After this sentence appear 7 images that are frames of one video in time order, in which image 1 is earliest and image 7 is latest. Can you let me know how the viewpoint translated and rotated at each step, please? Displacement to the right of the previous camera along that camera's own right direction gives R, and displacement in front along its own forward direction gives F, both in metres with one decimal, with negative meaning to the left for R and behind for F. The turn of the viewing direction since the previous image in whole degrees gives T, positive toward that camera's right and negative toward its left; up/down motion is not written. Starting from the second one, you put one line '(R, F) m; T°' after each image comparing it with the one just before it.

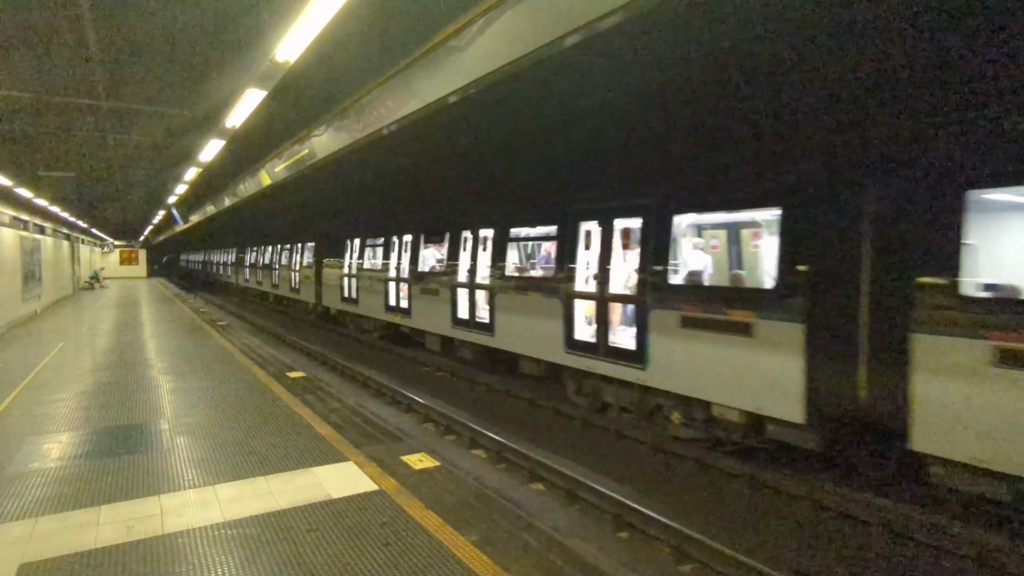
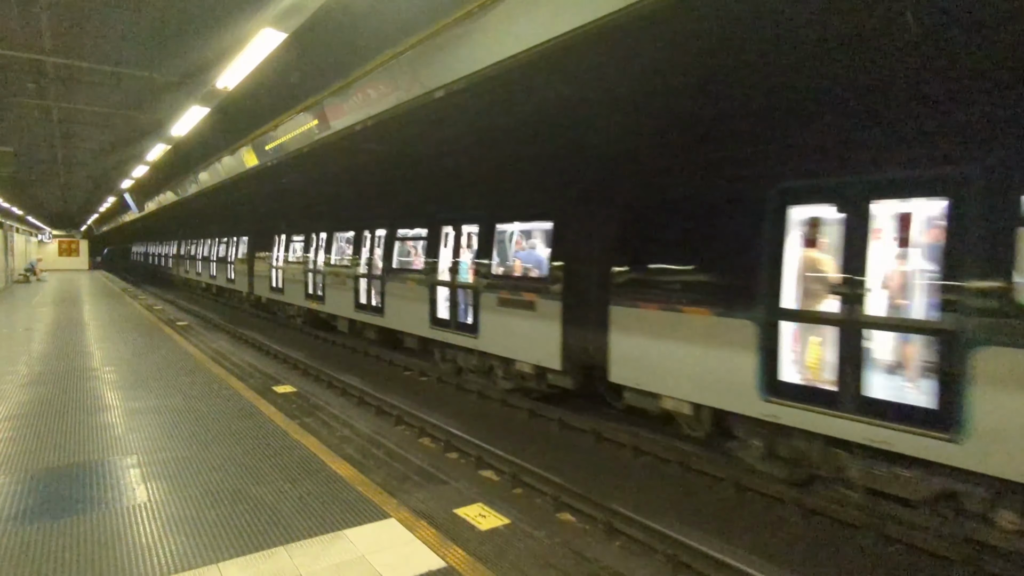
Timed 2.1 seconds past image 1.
(-0.9, +1.2) m; +4°
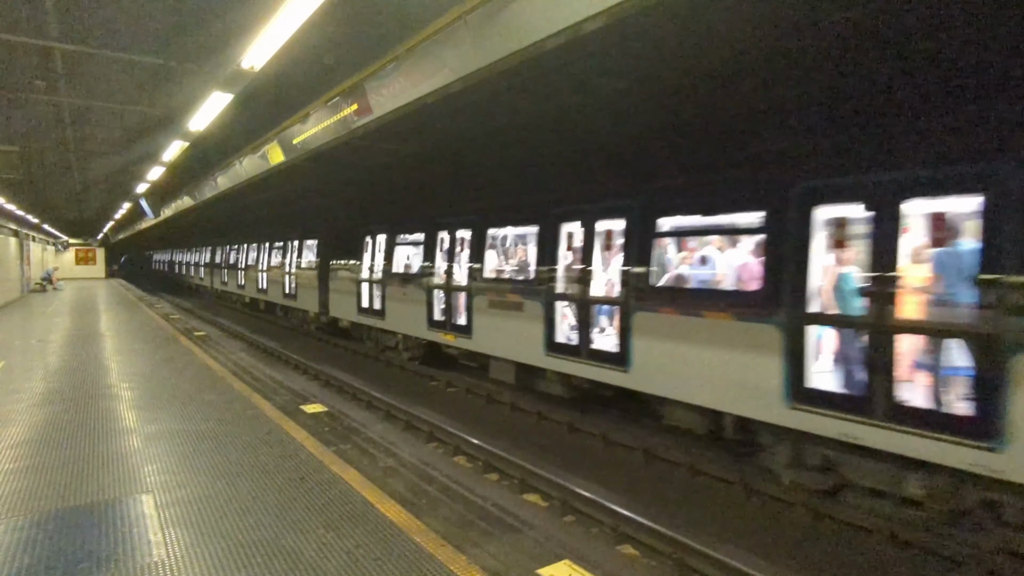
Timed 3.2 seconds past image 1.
(-0.4, +0.8) m; -1°
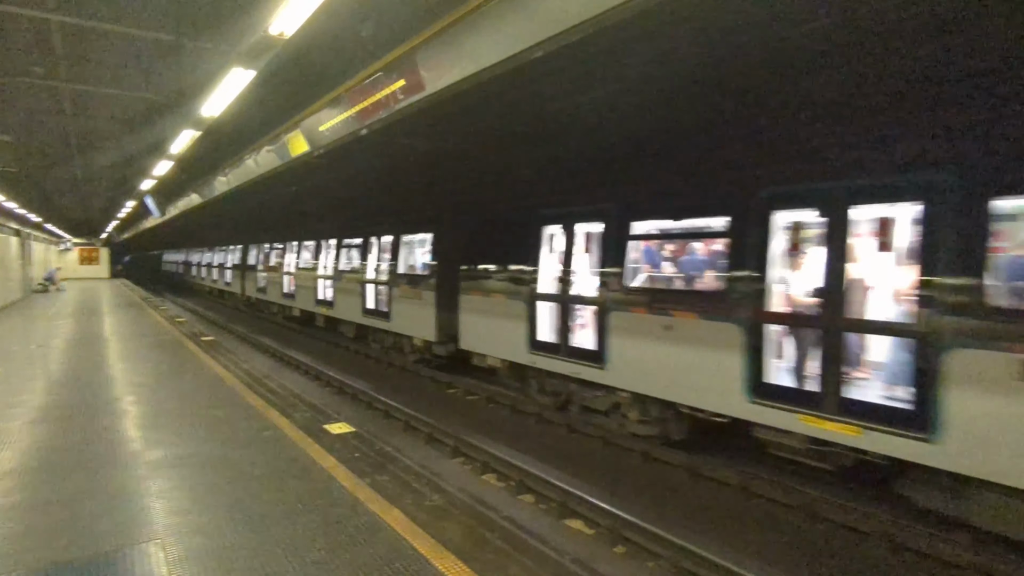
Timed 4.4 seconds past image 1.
(-0.5, +0.8) m; 0°
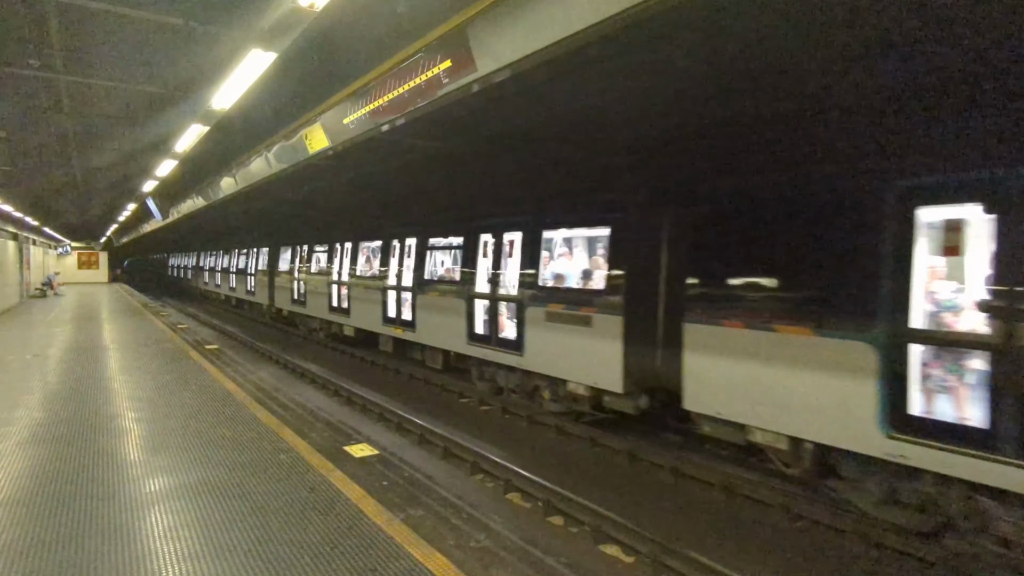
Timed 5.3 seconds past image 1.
(-0.4, +0.6) m; 0°
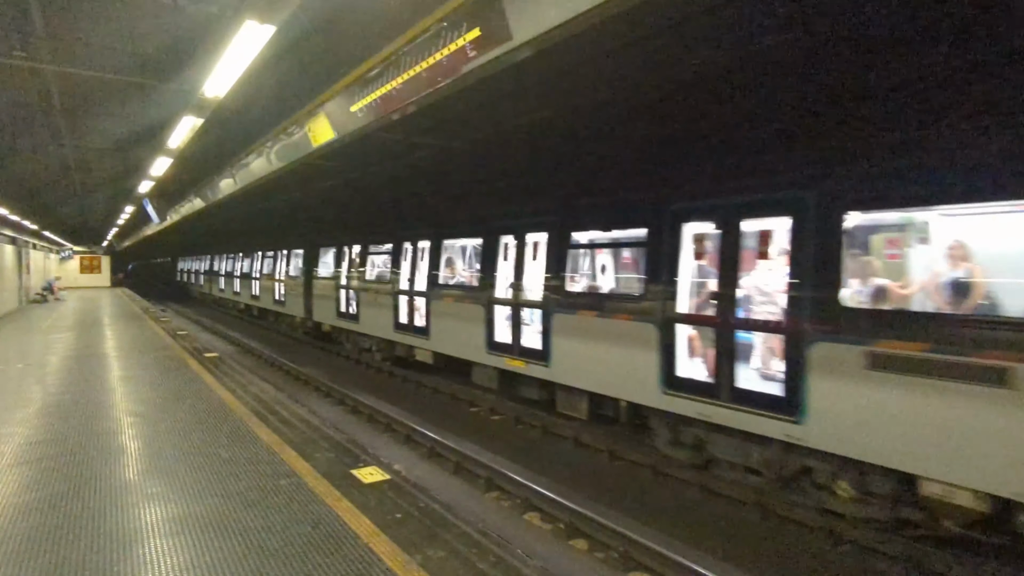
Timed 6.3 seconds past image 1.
(-0.2, +0.6) m; 0°
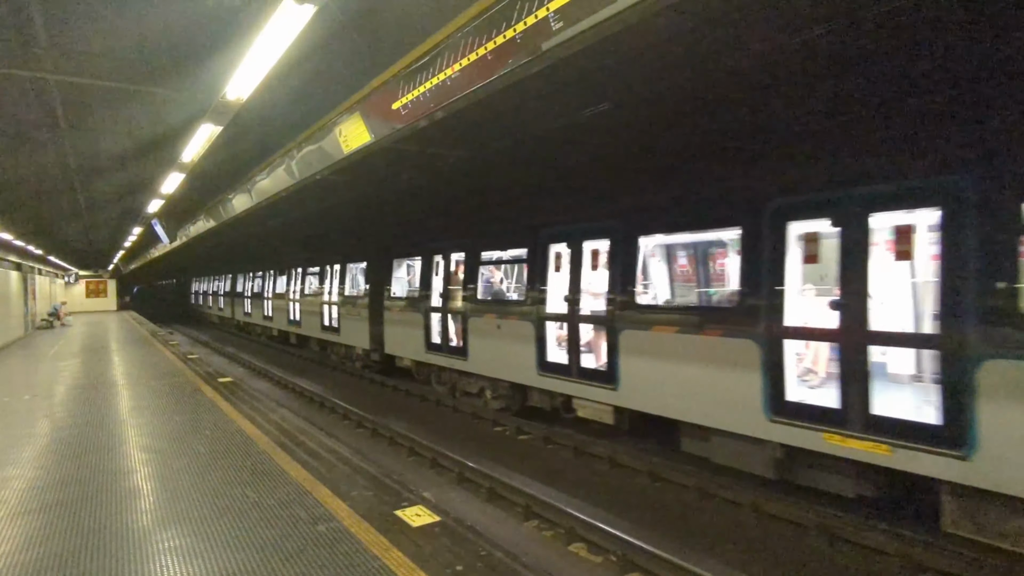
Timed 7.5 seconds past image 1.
(-0.4, +0.5) m; 0°
